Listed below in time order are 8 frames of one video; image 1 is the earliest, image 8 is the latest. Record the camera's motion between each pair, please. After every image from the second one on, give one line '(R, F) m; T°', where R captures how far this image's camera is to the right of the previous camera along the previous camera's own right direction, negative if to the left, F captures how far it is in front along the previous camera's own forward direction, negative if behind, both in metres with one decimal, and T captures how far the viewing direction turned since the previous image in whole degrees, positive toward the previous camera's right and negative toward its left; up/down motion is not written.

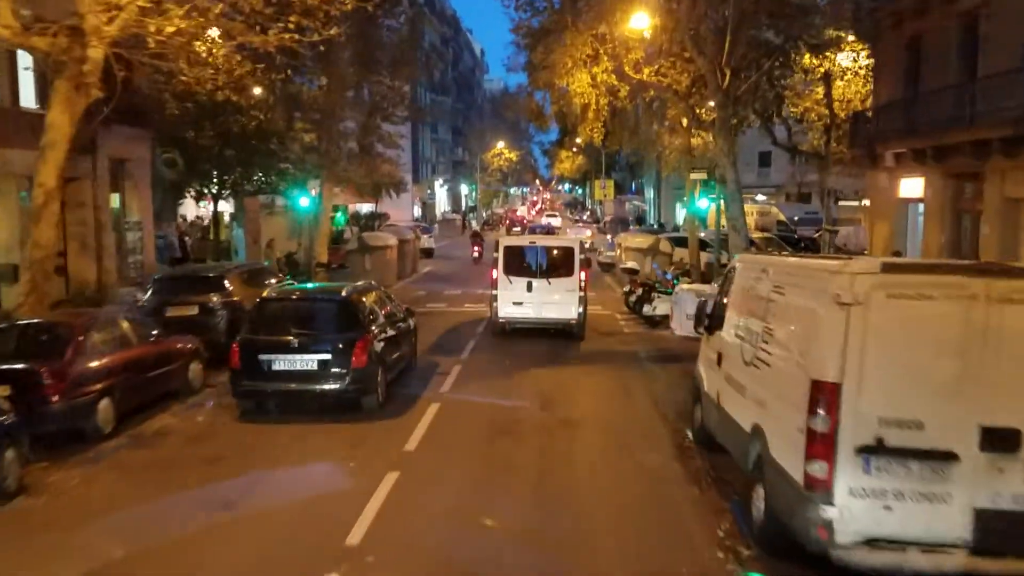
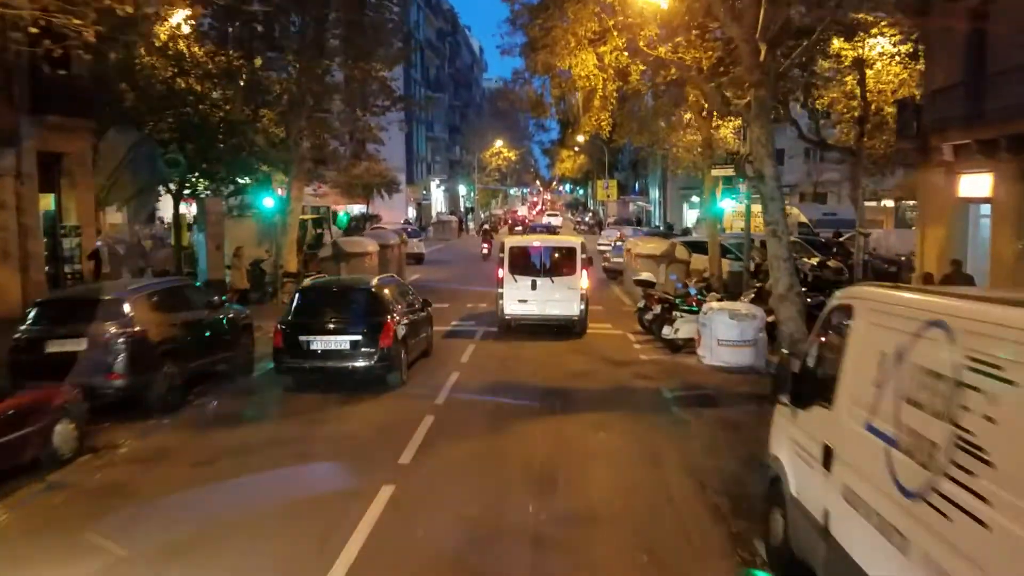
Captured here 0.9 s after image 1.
(+0.1, +3.2) m; 0°
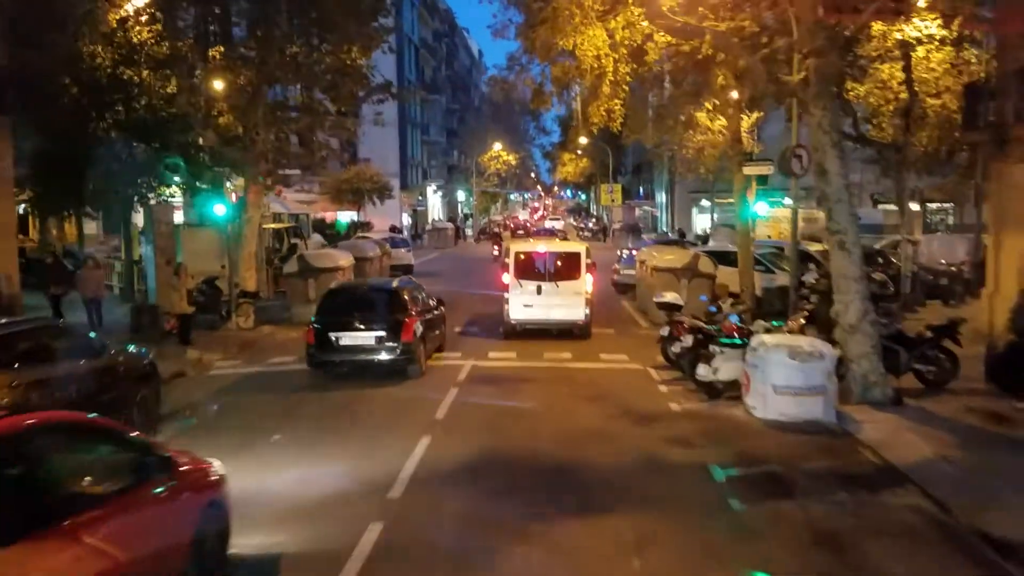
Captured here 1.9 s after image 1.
(+0.1, +3.3) m; 0°
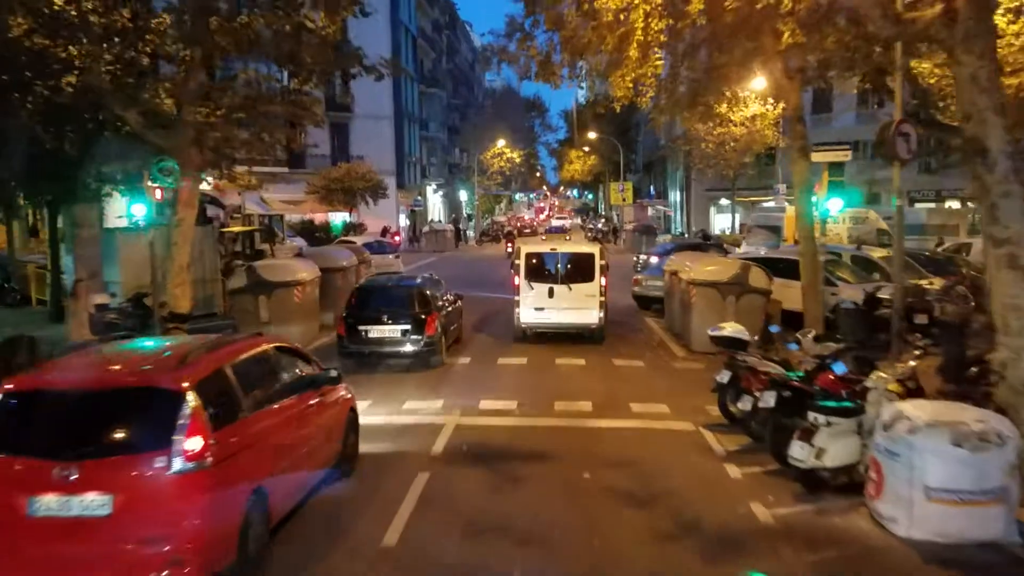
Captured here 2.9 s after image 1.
(+0.1, +4.0) m; 0°
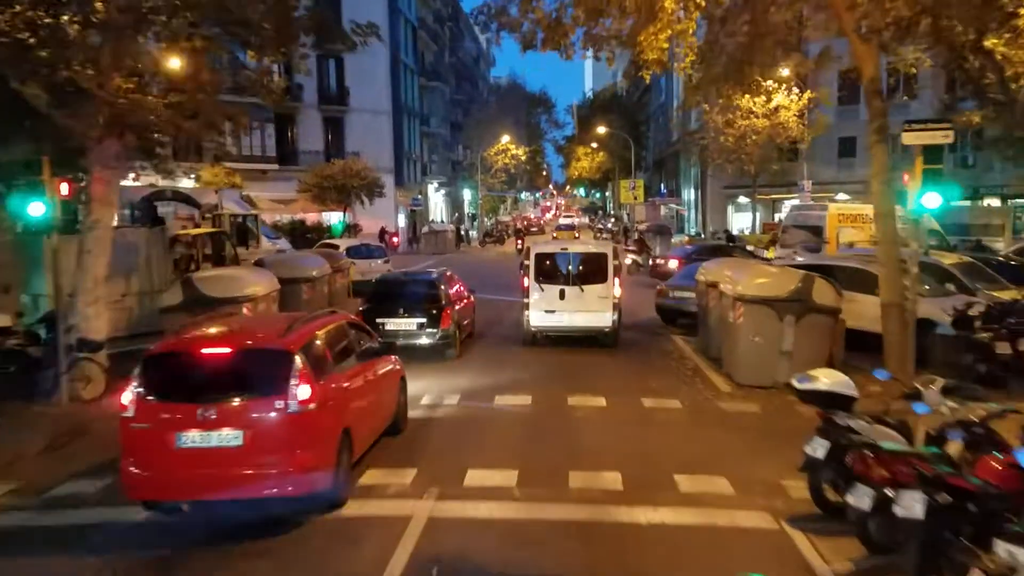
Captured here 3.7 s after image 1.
(+0.1, +3.1) m; 0°
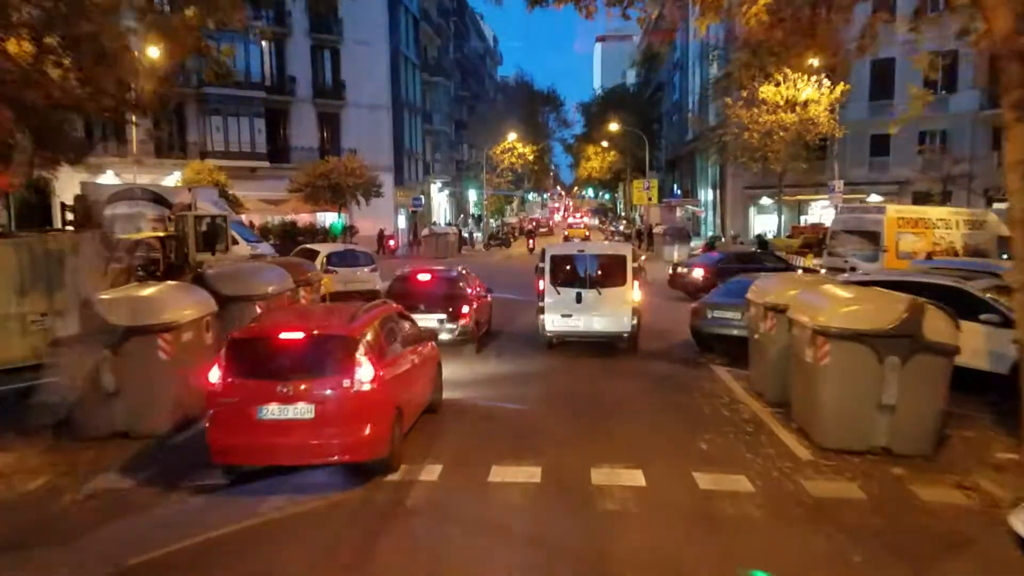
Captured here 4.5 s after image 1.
(0.0, +3.1) m; 0°
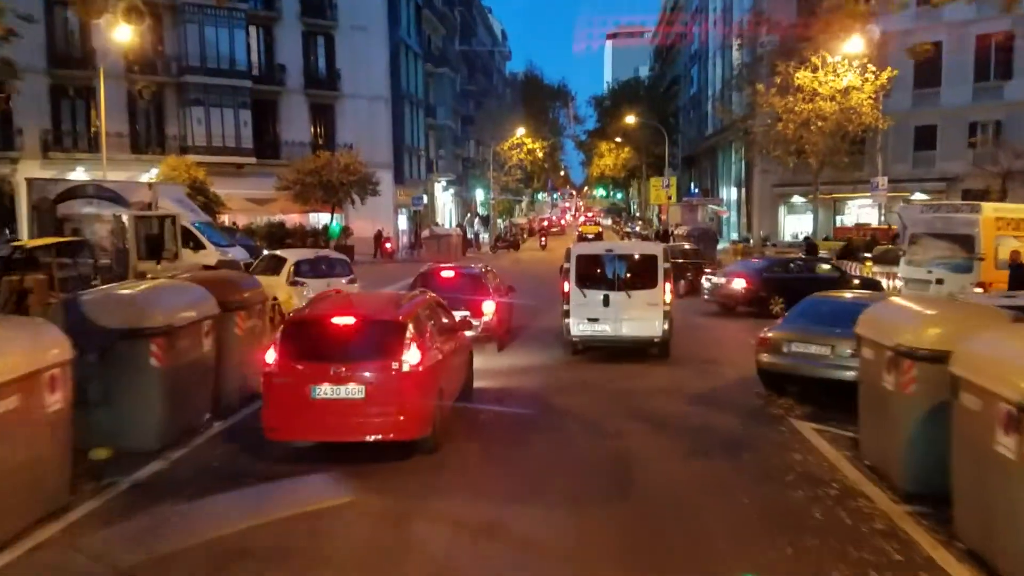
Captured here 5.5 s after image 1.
(0.0, +3.6) m; -1°
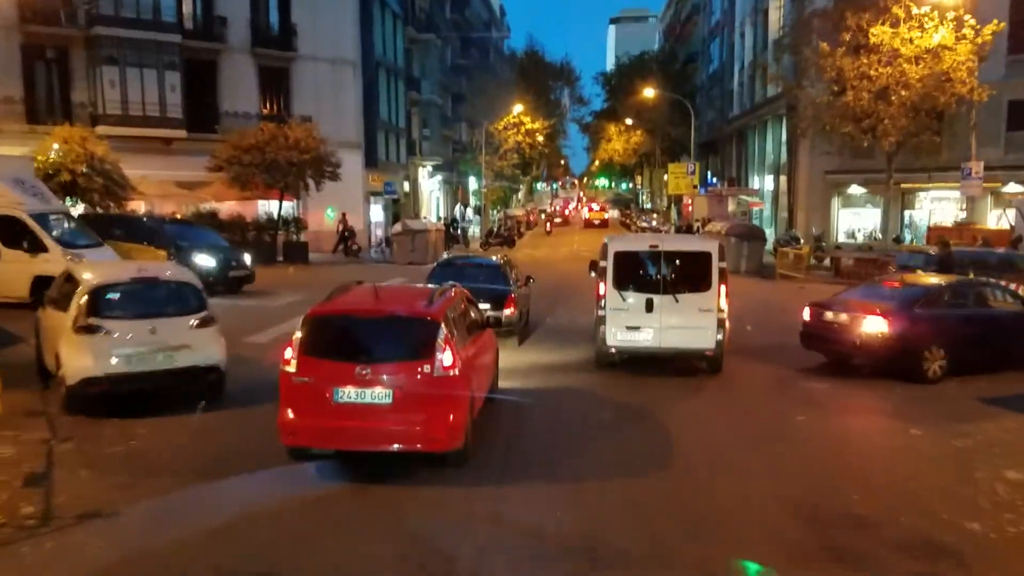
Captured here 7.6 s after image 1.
(+0.2, +7.6) m; 0°
